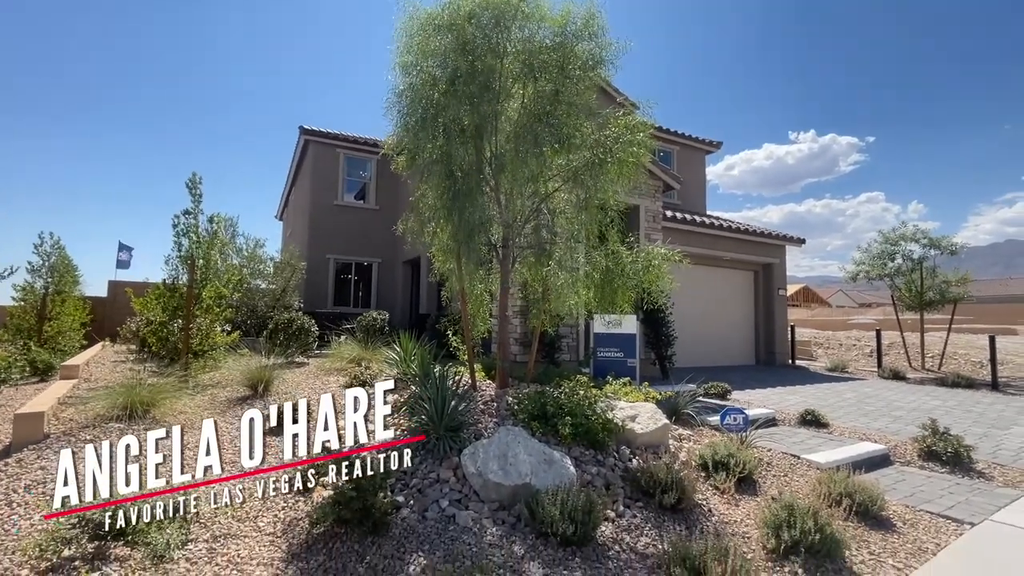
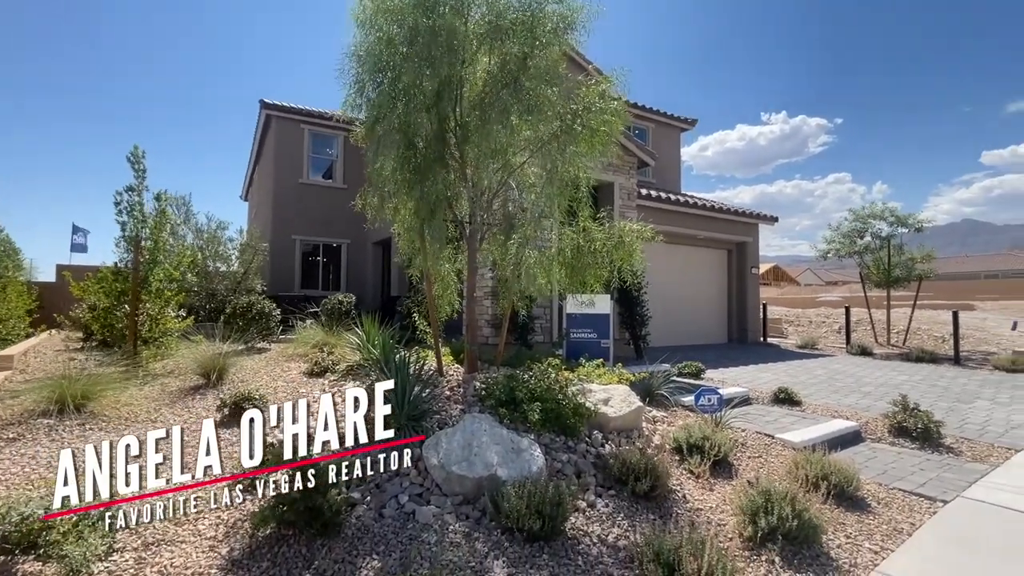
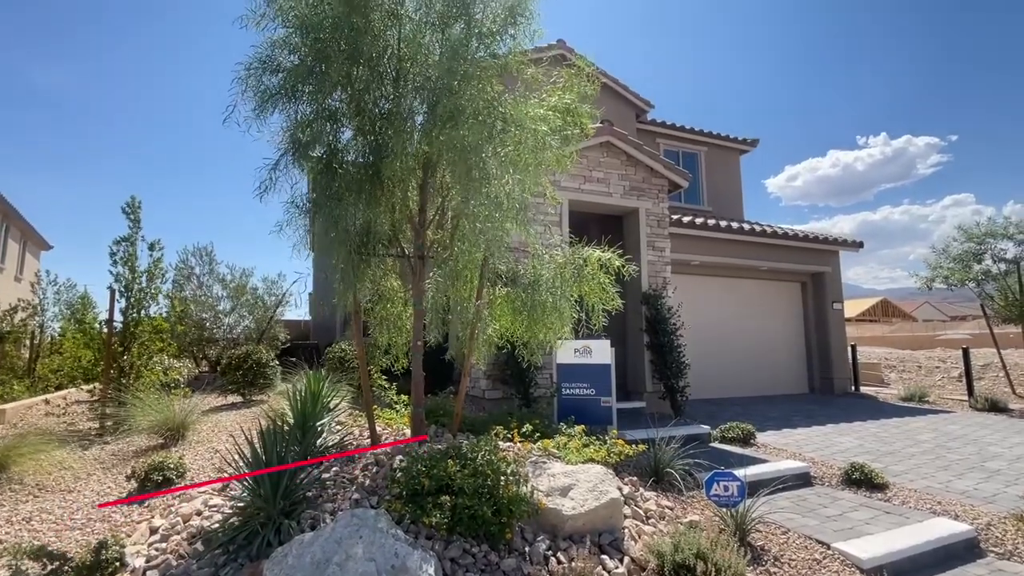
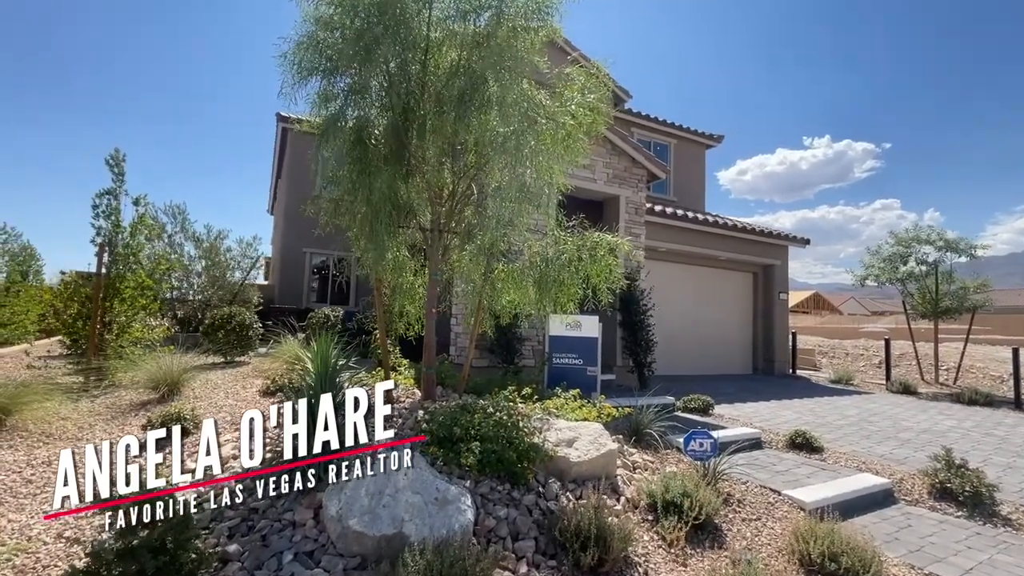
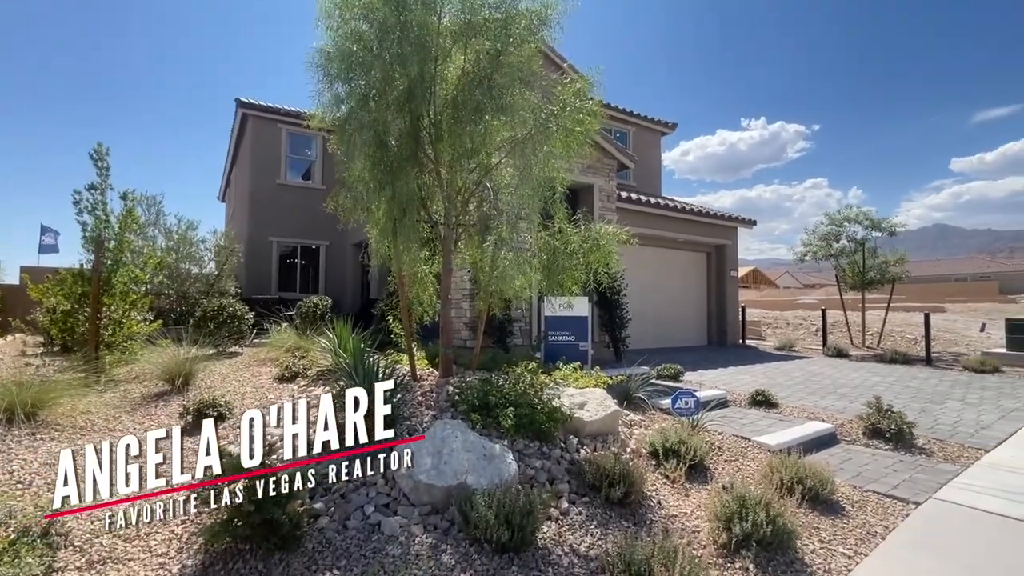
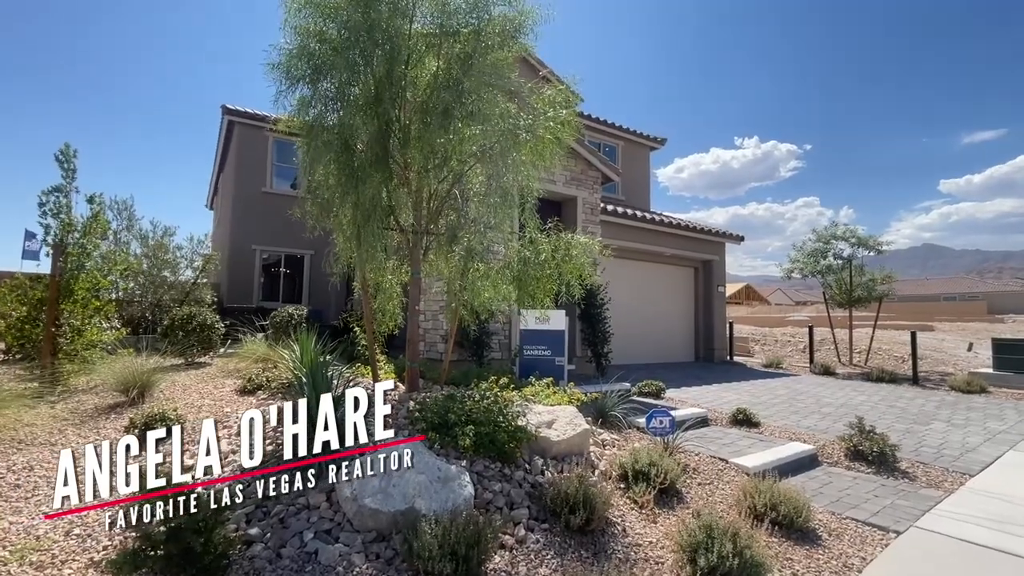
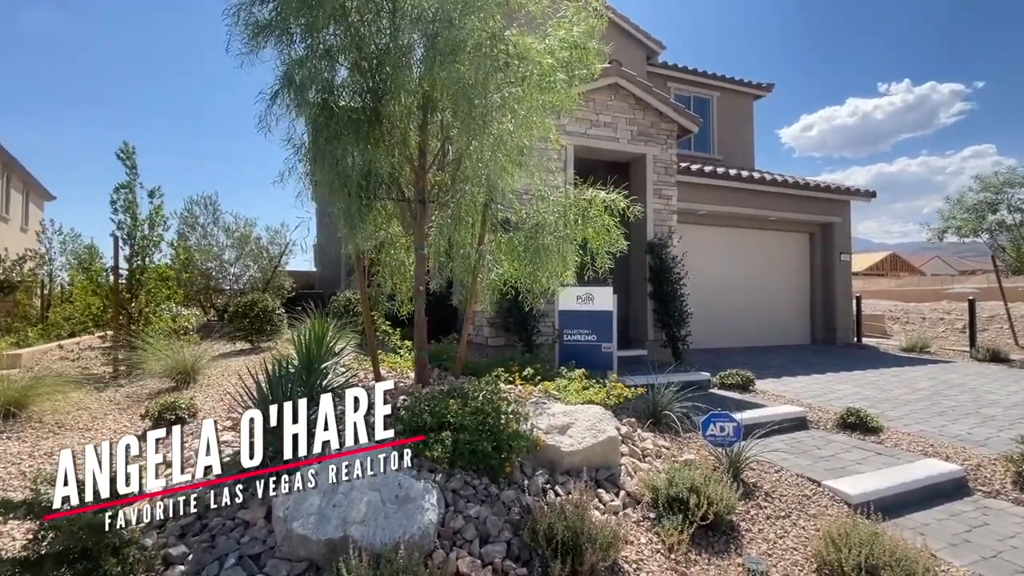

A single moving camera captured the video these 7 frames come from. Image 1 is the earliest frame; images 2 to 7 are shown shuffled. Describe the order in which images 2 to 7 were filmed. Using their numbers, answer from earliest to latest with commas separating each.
2, 5, 6, 4, 7, 3
